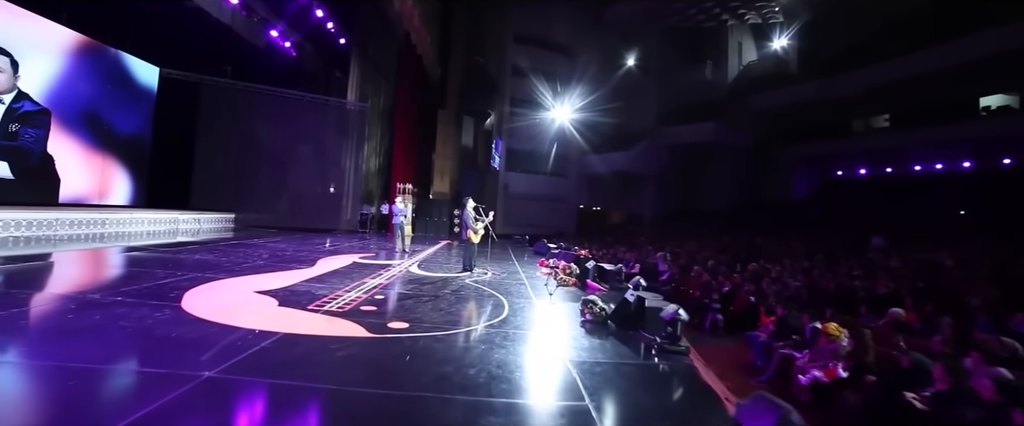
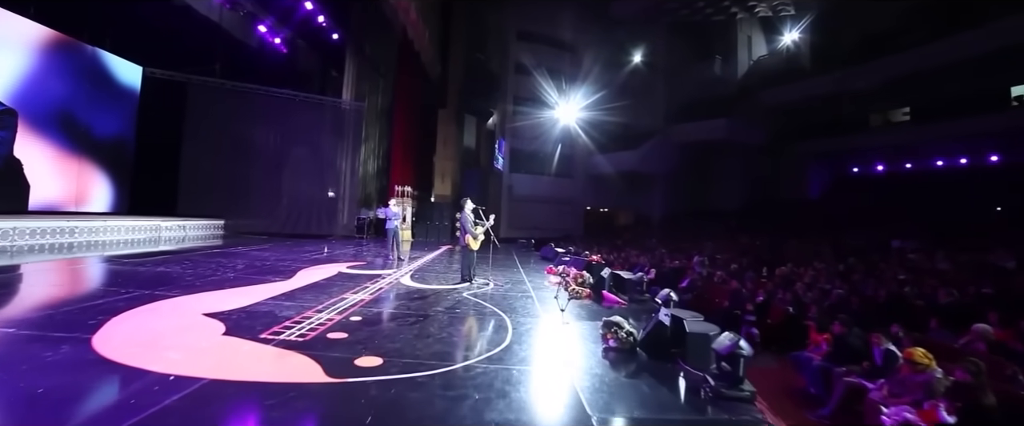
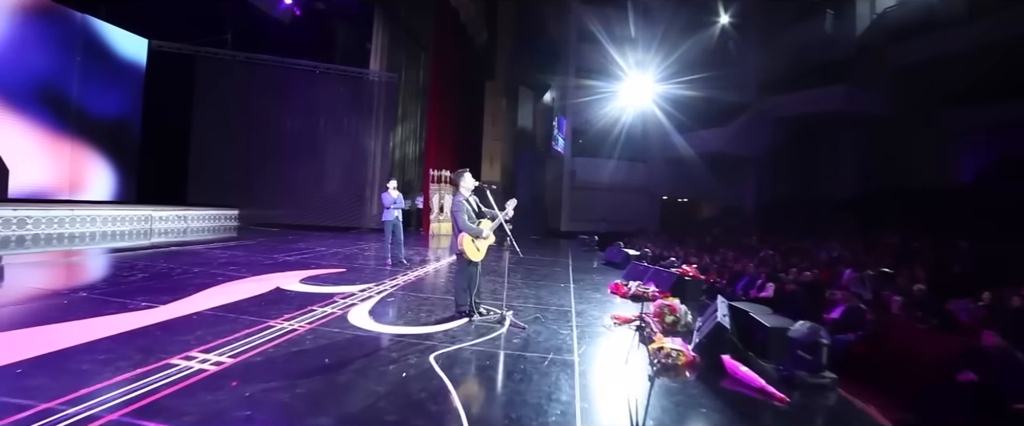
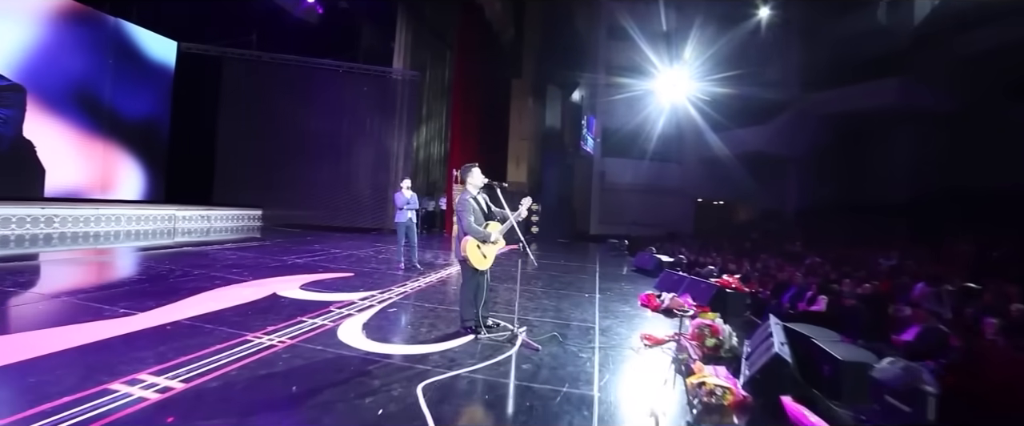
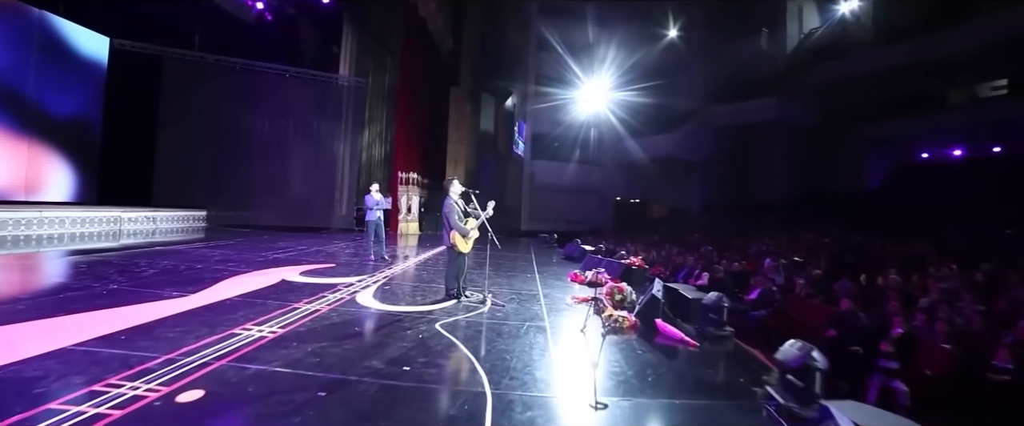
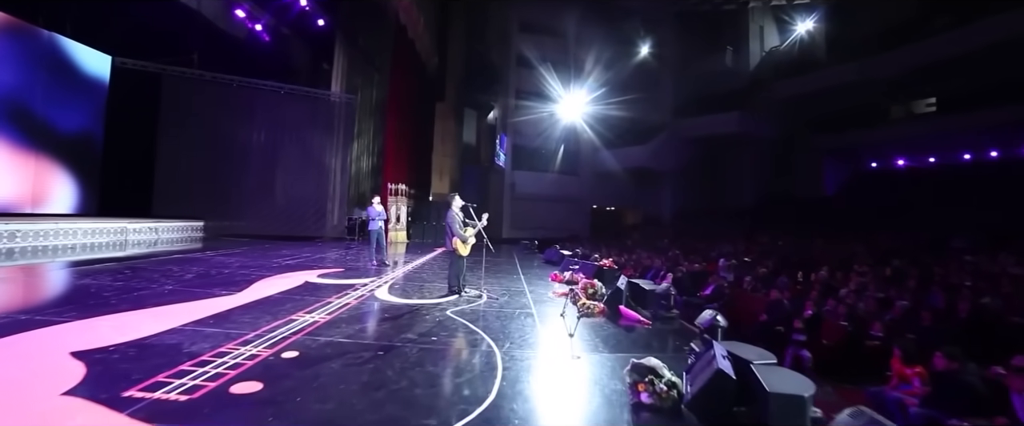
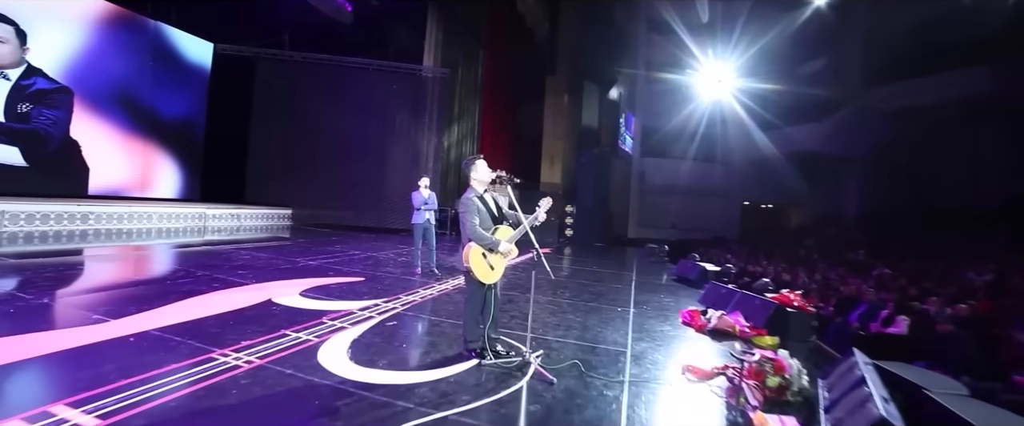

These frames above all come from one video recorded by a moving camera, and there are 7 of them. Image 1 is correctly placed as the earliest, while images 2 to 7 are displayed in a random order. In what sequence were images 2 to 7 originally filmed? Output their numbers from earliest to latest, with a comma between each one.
2, 6, 5, 3, 4, 7
